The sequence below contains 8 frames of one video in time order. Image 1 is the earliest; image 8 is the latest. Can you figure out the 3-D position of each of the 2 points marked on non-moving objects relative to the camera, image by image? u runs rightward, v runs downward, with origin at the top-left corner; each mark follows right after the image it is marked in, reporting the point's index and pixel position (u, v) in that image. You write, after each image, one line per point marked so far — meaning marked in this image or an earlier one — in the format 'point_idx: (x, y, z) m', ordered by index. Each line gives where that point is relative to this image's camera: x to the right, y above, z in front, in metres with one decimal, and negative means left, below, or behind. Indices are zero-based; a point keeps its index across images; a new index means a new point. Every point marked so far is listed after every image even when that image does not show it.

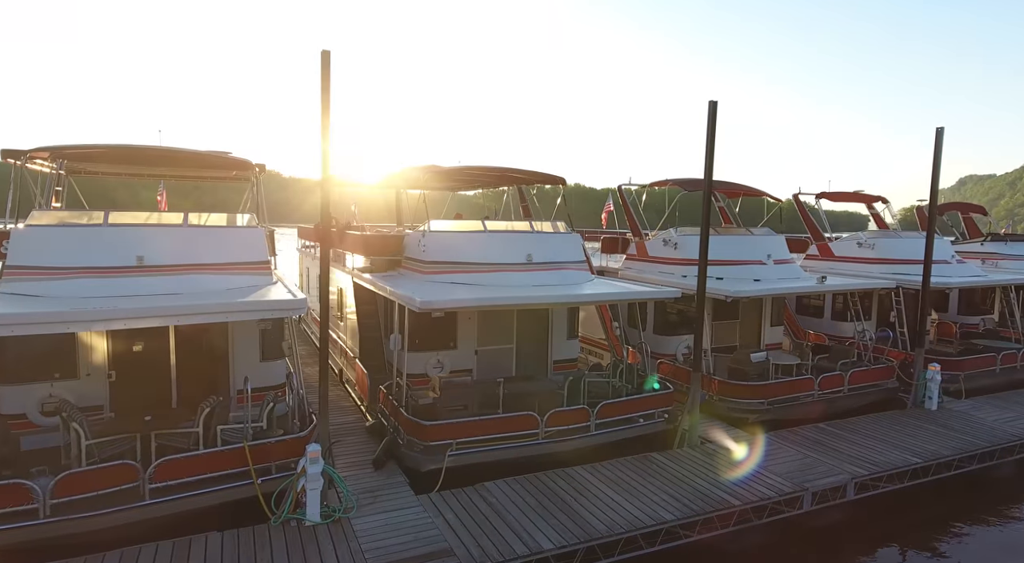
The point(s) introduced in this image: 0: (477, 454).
0: (-0.4, -1.9, +6.9) m
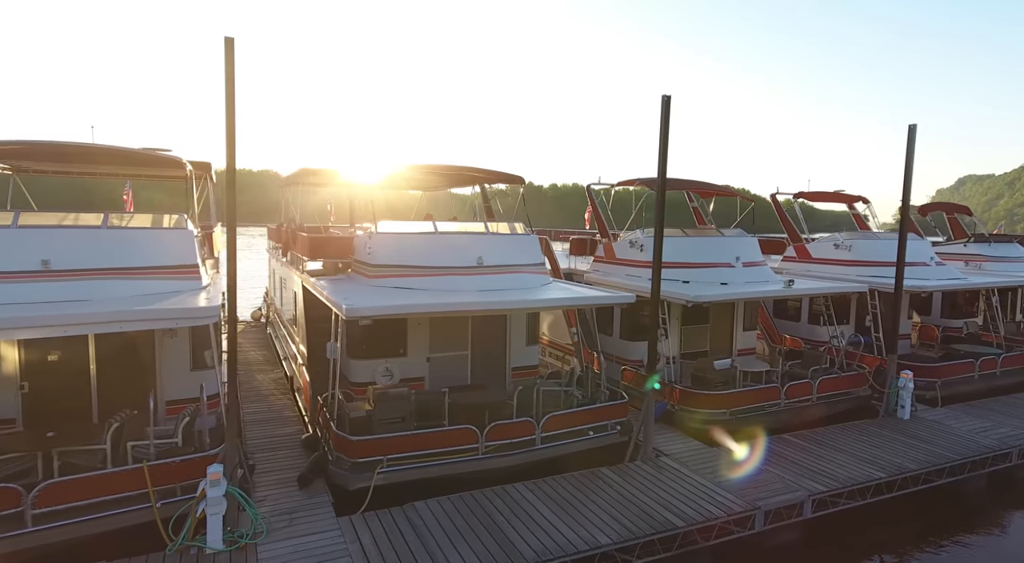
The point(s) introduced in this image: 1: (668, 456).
0: (-1.1, -2.0, +6.4) m
1: (+1.9, -2.2, +7.6) m
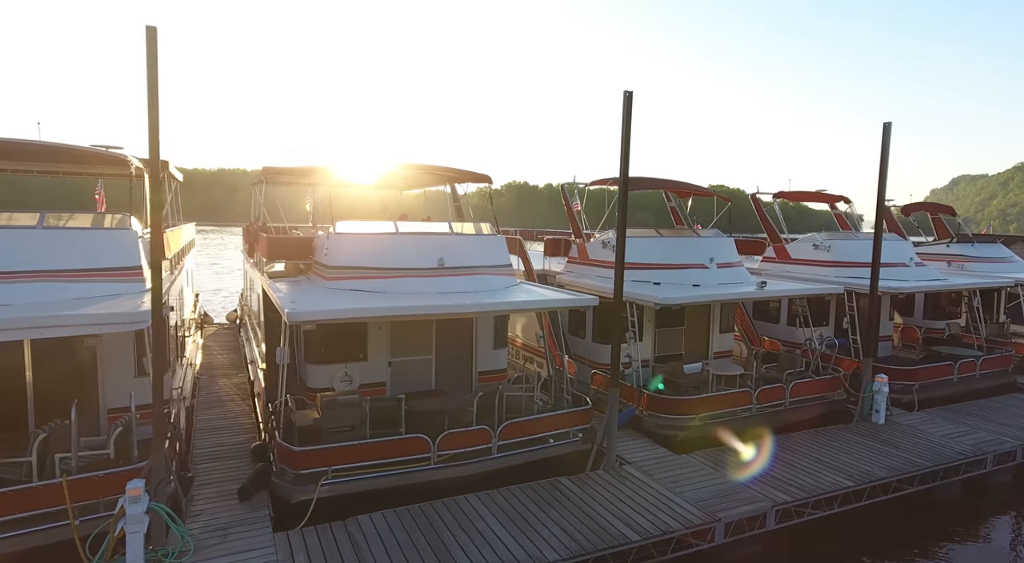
0: (-1.6, -2.0, +6.2) m
1: (+1.4, -2.2, +7.4) m
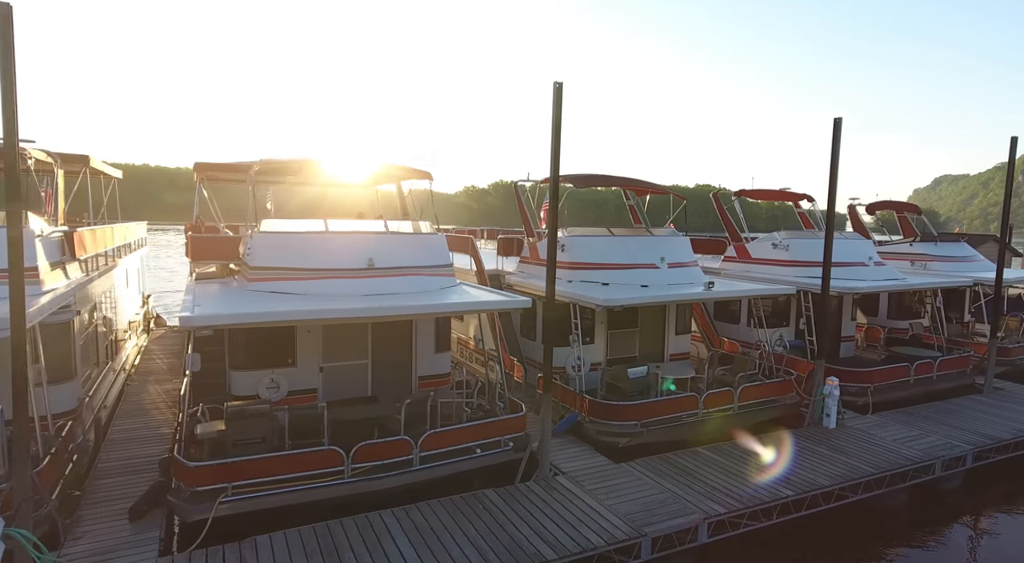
0: (-2.4, -2.0, +5.8) m
1: (+0.6, -2.2, +7.0) m
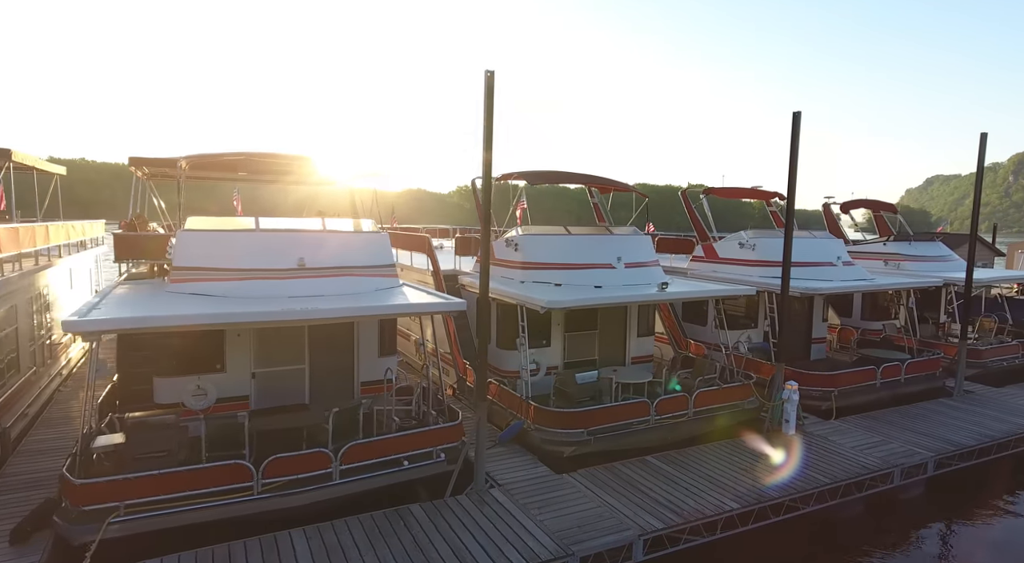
0: (-3.1, -2.1, +5.3) m
1: (-0.1, -2.2, +6.6) m
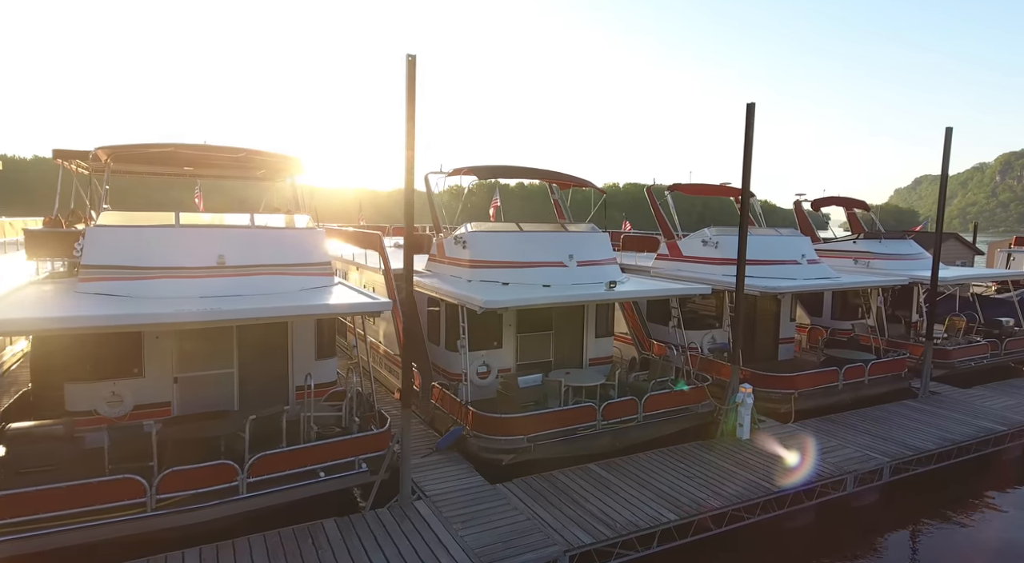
0: (-3.8, -2.0, +4.9) m
1: (-0.9, -2.2, +6.2) m
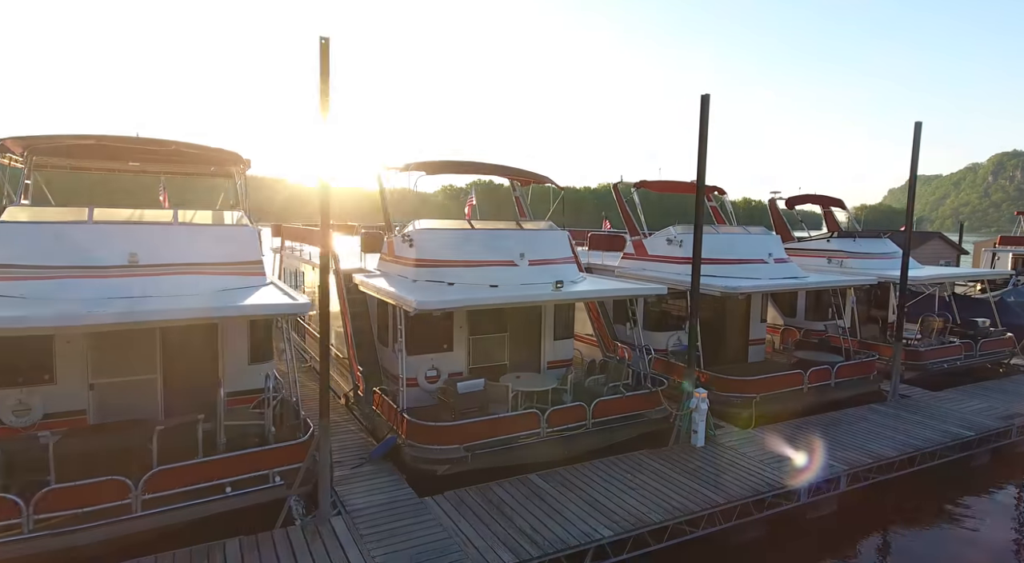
0: (-4.5, -2.0, +4.4) m
1: (-1.6, -2.2, +5.8) m
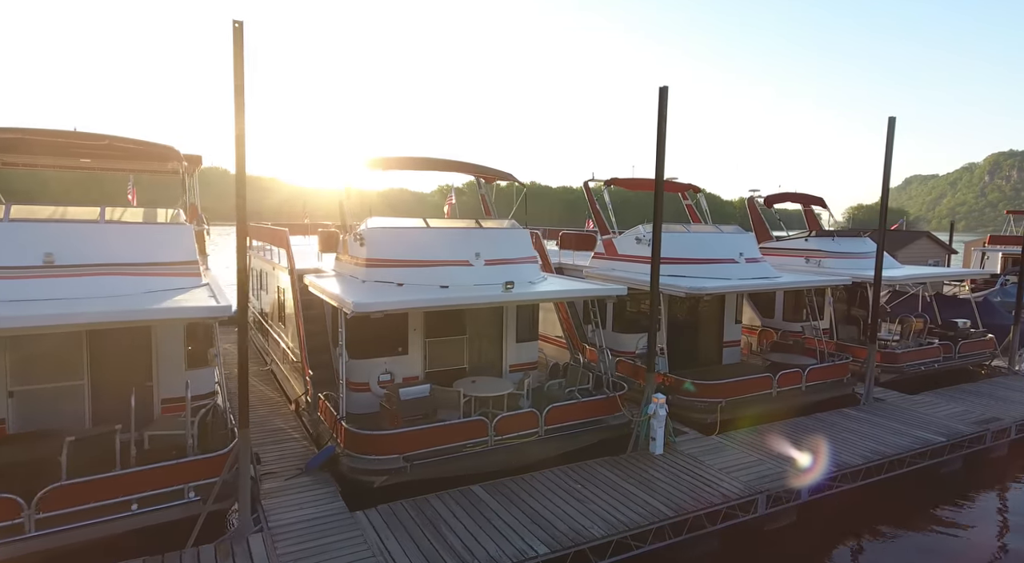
0: (-5.1, -2.1, +4.0) m
1: (-2.2, -2.2, +5.4) m
